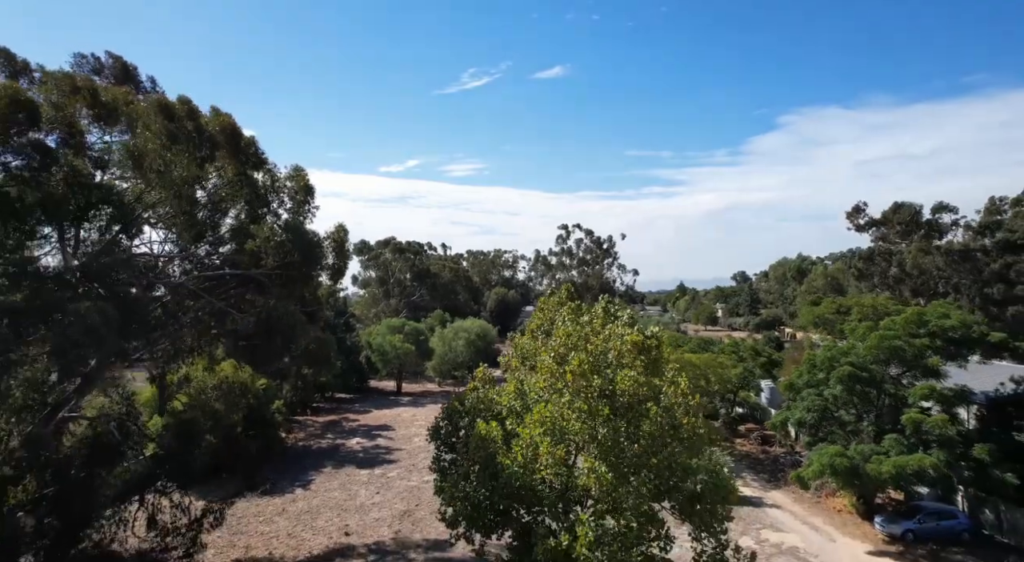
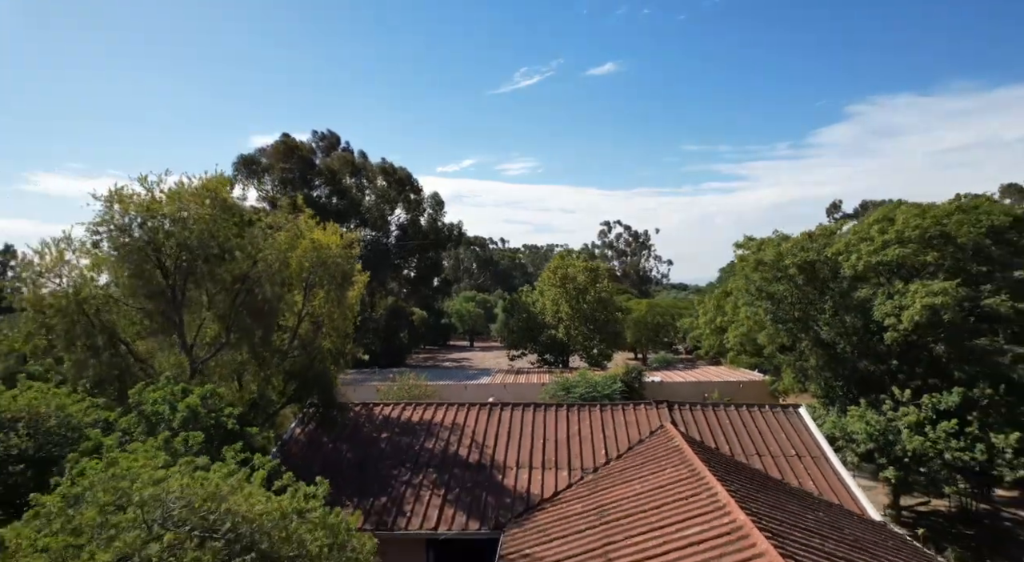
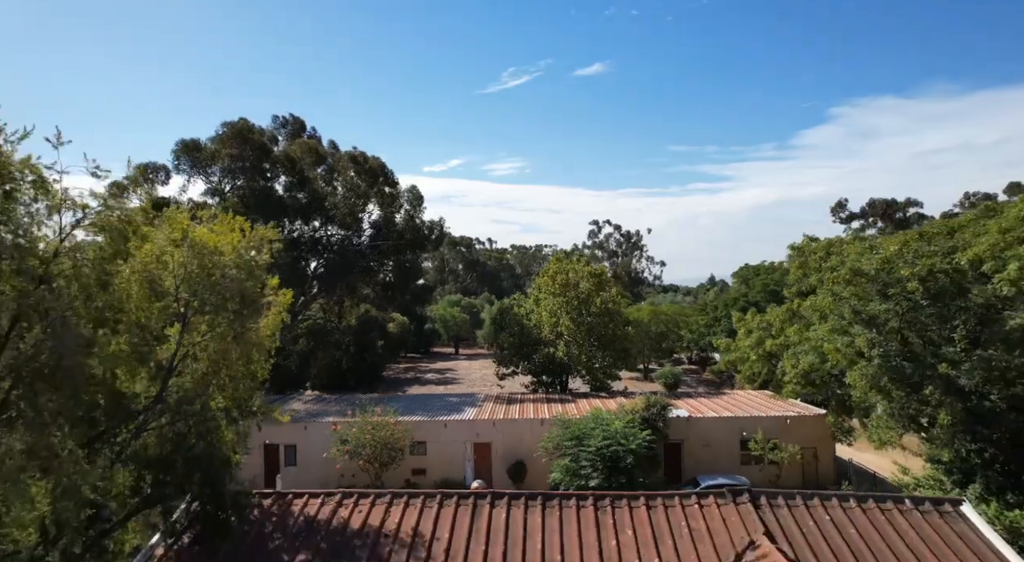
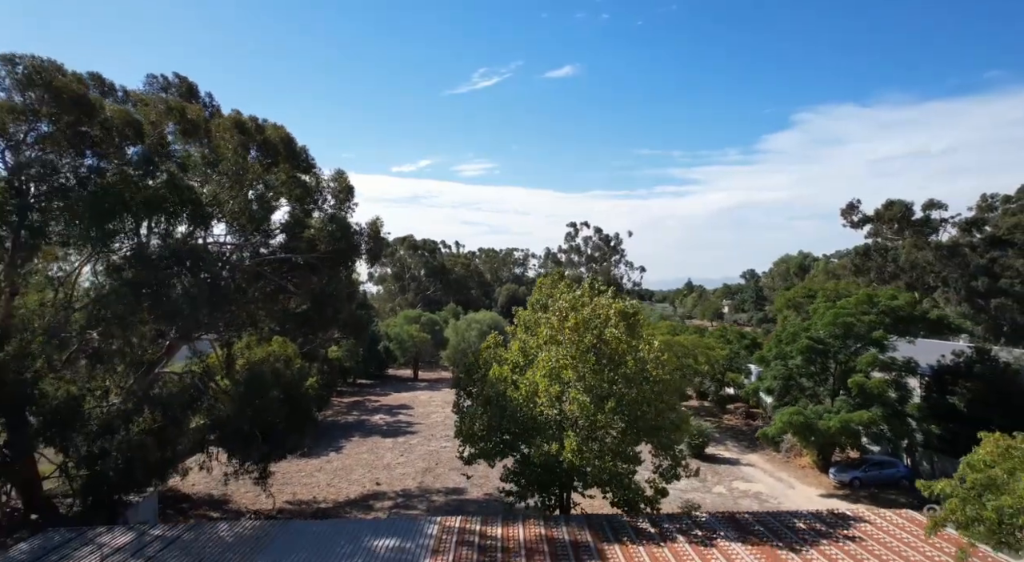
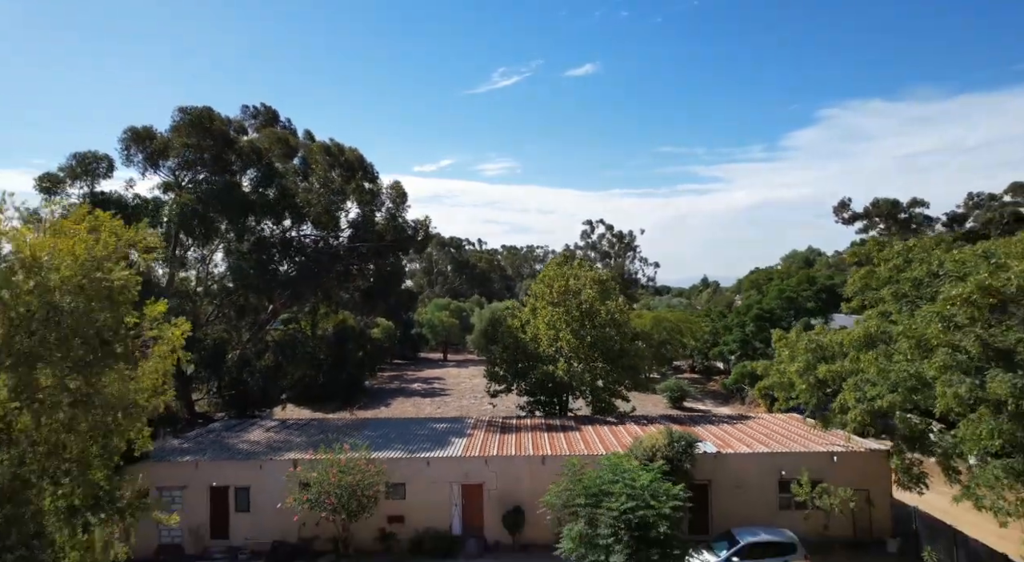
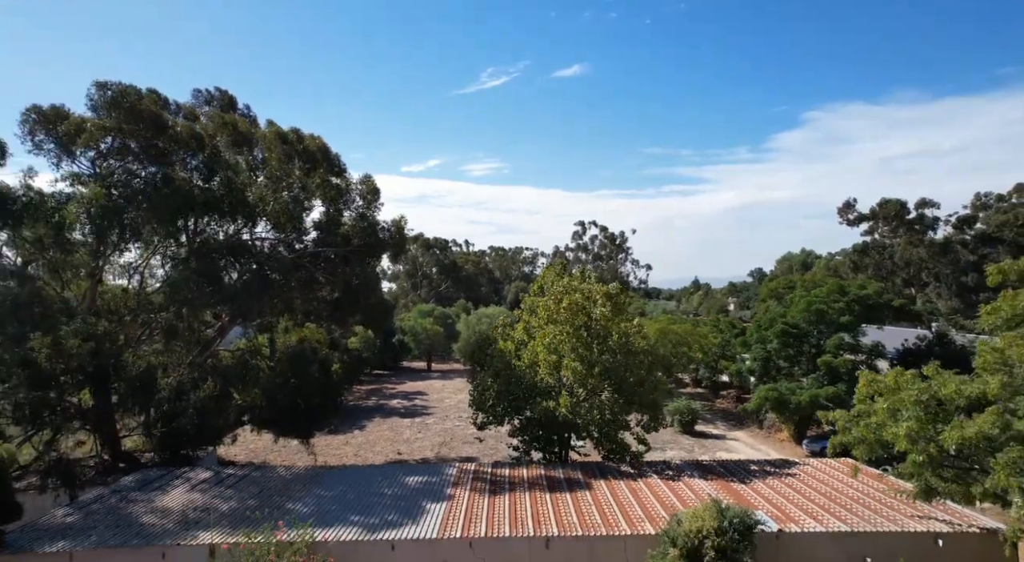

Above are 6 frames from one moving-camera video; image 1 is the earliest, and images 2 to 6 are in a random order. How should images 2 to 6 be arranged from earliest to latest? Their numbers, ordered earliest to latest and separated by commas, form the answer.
4, 6, 5, 3, 2
